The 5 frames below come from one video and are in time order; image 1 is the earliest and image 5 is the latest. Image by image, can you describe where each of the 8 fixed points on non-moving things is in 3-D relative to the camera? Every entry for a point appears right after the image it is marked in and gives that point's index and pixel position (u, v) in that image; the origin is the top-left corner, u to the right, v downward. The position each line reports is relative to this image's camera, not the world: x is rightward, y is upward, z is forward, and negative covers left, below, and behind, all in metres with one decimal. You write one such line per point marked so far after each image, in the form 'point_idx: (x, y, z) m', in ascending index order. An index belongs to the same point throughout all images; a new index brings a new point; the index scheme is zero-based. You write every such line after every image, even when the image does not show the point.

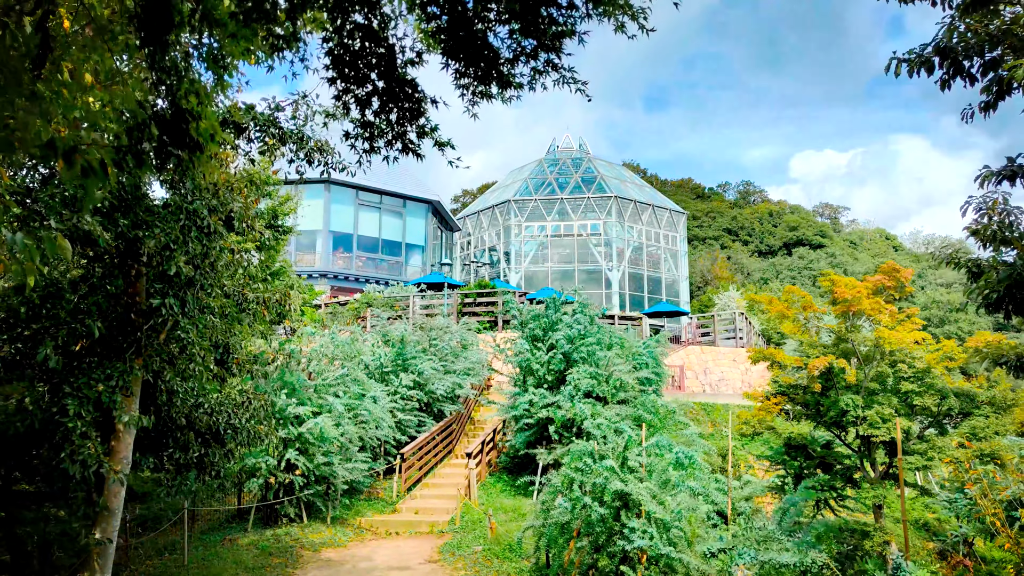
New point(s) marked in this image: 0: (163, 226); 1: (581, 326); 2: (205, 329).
0: (-3.2, +0.6, +5.8) m
1: (+1.3, -0.7, +12.0) m
2: (-3.1, -0.4, +6.6) m
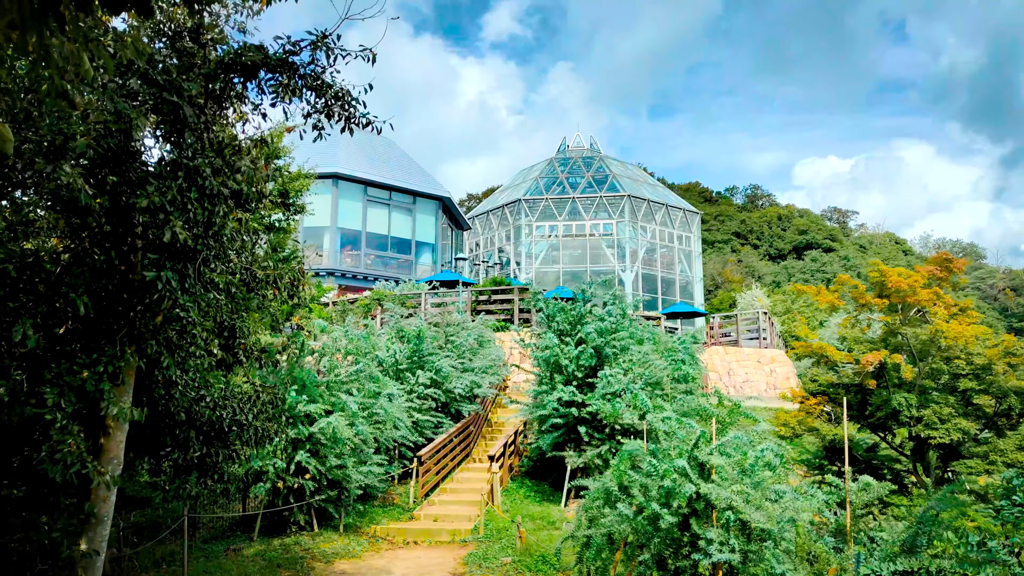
0: (-2.7, +0.8, +5.0) m
1: (+1.8, -0.5, +11.2) m
2: (-2.7, -0.2, +5.8) m
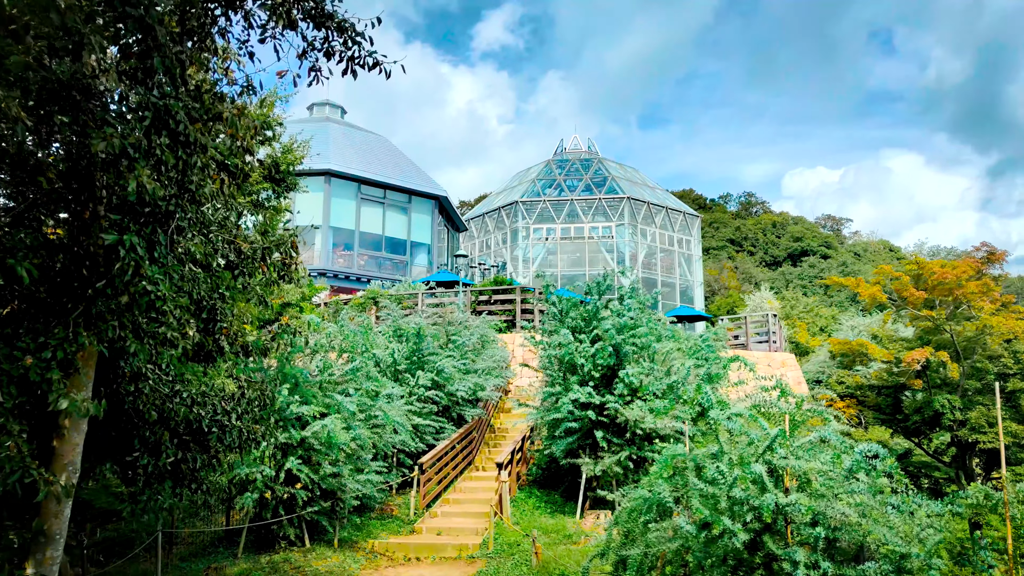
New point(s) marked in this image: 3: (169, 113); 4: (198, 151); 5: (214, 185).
0: (-2.5, +1.0, +4.1) m
1: (+1.9, -0.4, +10.3) m
2: (-2.4, 0.0, +4.8) m
3: (-2.3, +1.2, +4.3) m
4: (-2.2, +1.0, +4.6) m
5: (-2.4, +0.8, +5.1) m
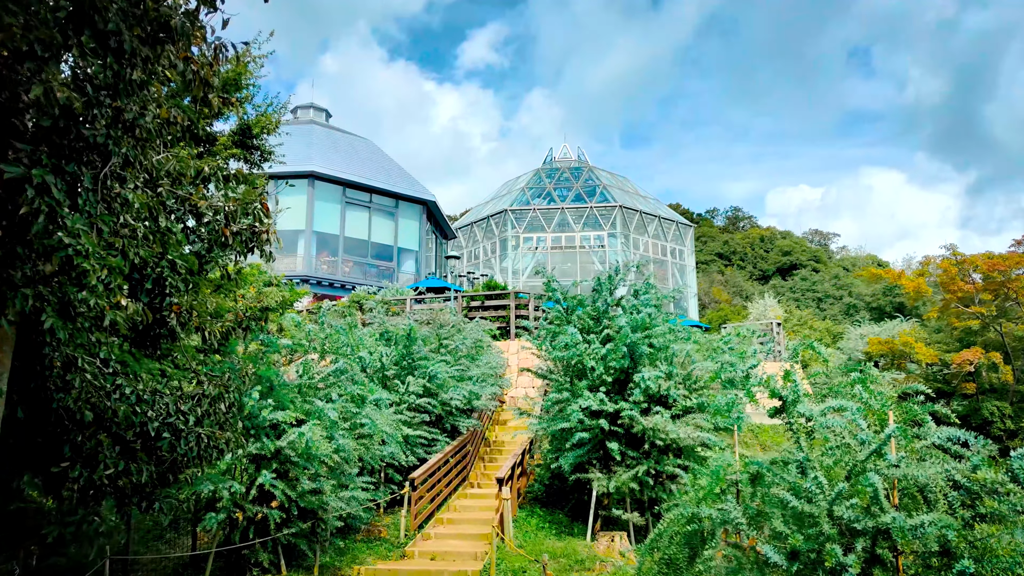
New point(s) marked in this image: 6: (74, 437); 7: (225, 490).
0: (-2.3, +1.3, +3.0) m
1: (+2.0, -0.4, +9.4) m
2: (-2.2, +0.2, +3.8) m
3: (-2.1, +1.4, +3.3) m
4: (-2.0, +1.2, +3.5) m
5: (-2.2, +1.0, +4.1) m
6: (-3.0, -1.0, +4.4) m
7: (-3.1, -2.1, +6.8) m
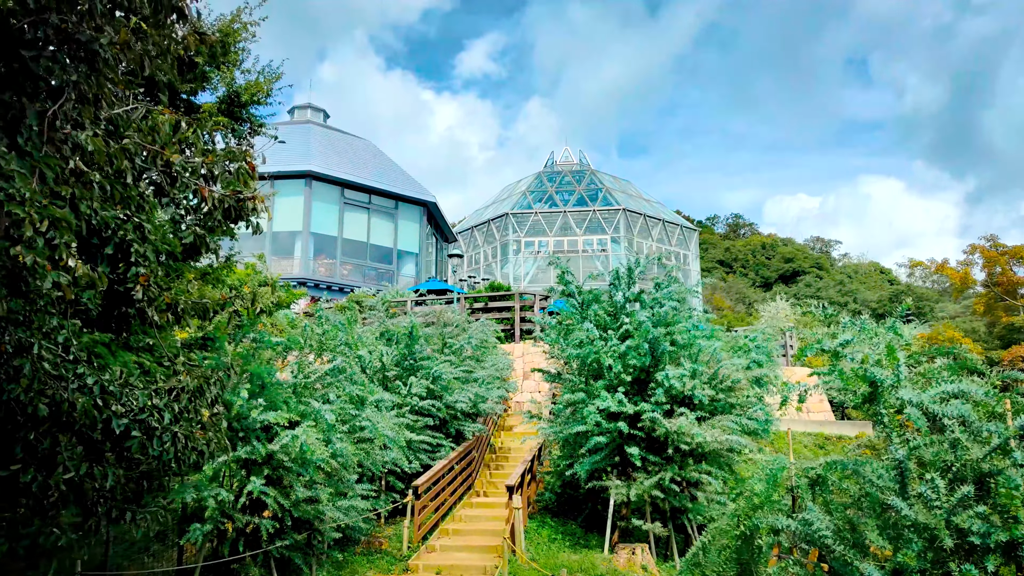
0: (-2.1, +1.4, +2.4) m
1: (+2.1, -0.3, +8.7) m
2: (-2.1, +0.4, +3.2) m
3: (-1.9, +1.6, +2.7) m
4: (-1.9, +1.4, +2.9) m
5: (-2.0, +1.2, +3.5) m
6: (-2.8, -0.9, +3.8) m
7: (-2.9, -2.0, +6.2) m
